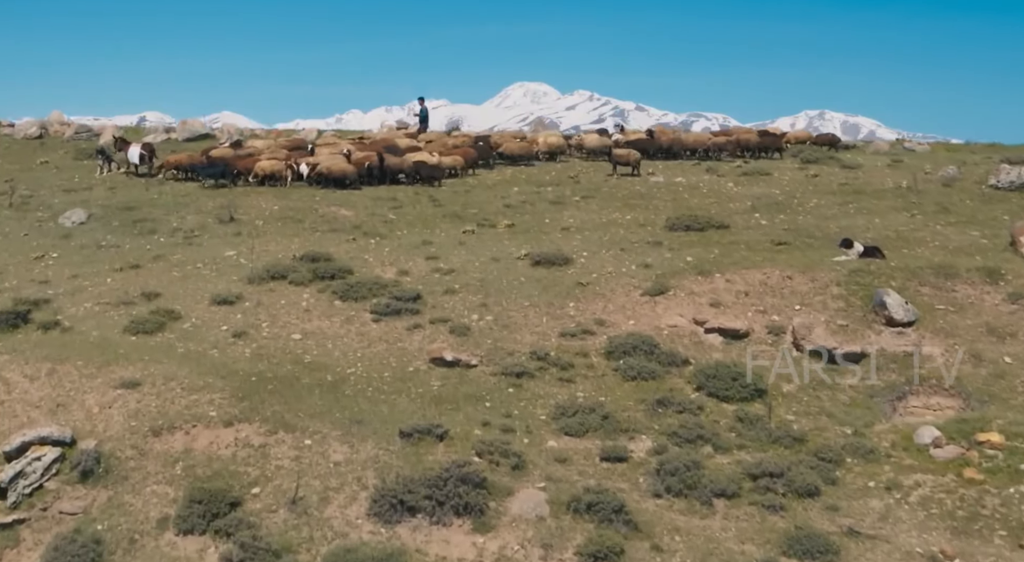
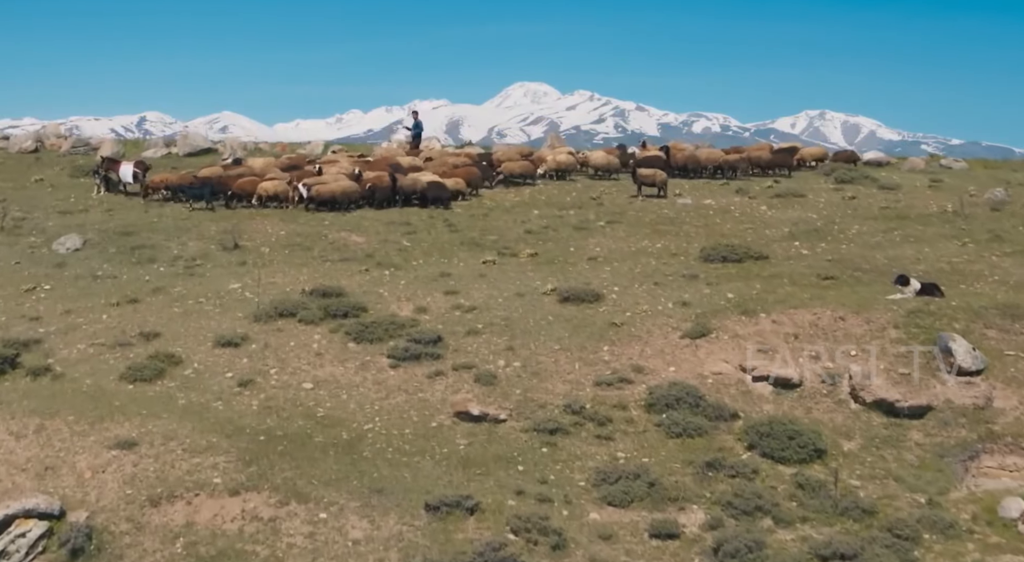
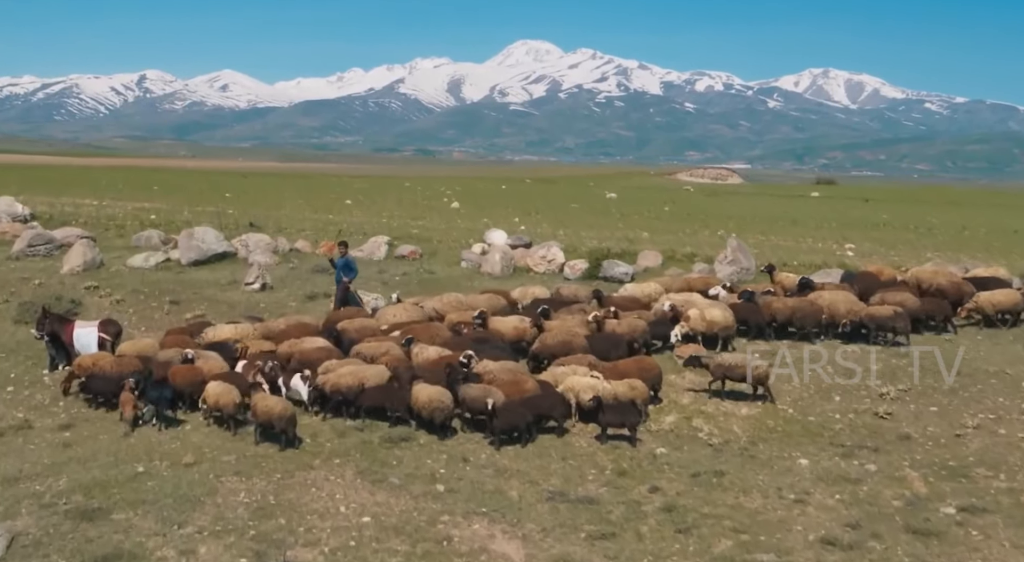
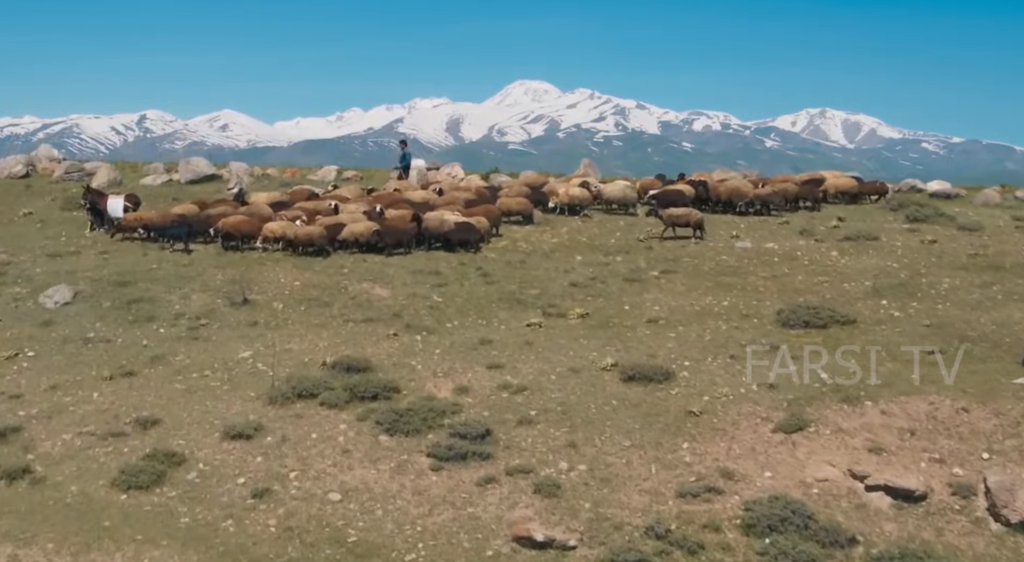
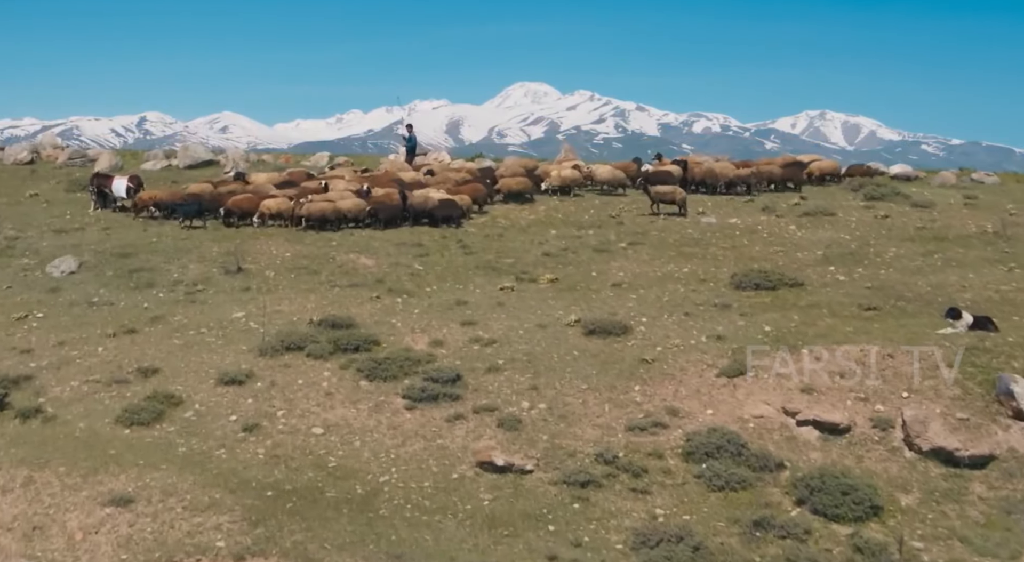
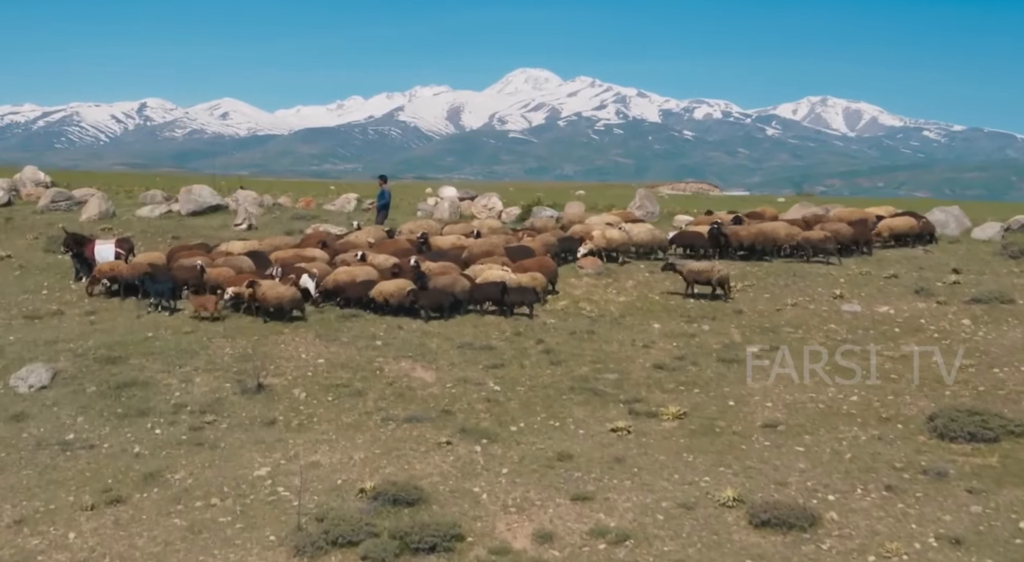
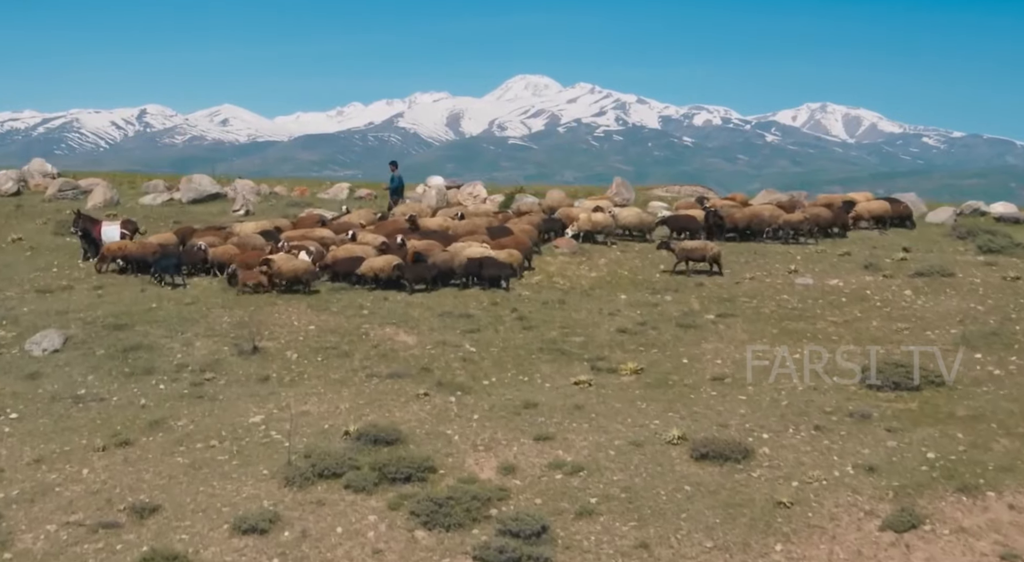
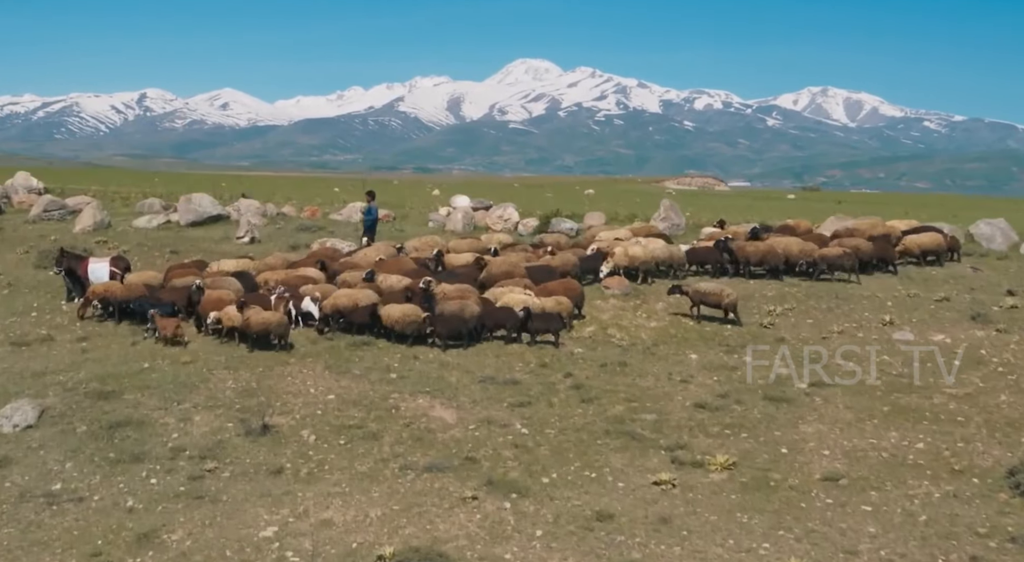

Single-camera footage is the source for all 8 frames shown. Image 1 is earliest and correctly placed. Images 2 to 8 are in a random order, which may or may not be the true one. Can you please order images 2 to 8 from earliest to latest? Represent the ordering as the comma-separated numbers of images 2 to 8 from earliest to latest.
2, 5, 4, 7, 6, 8, 3
